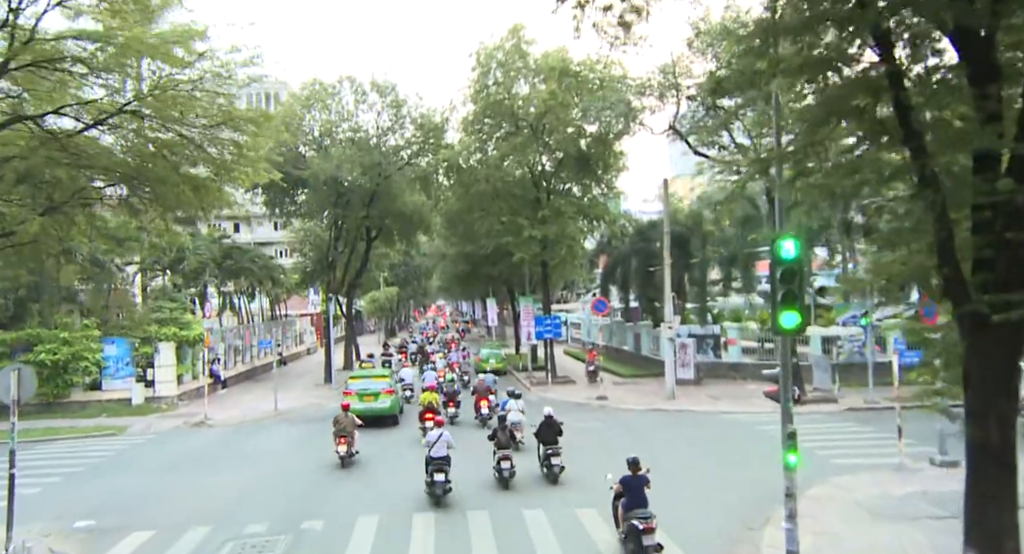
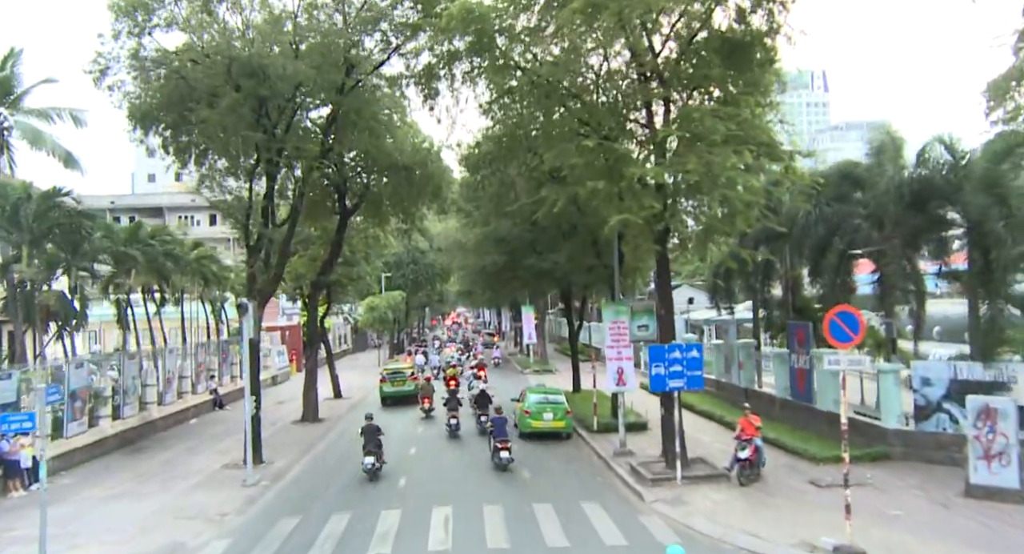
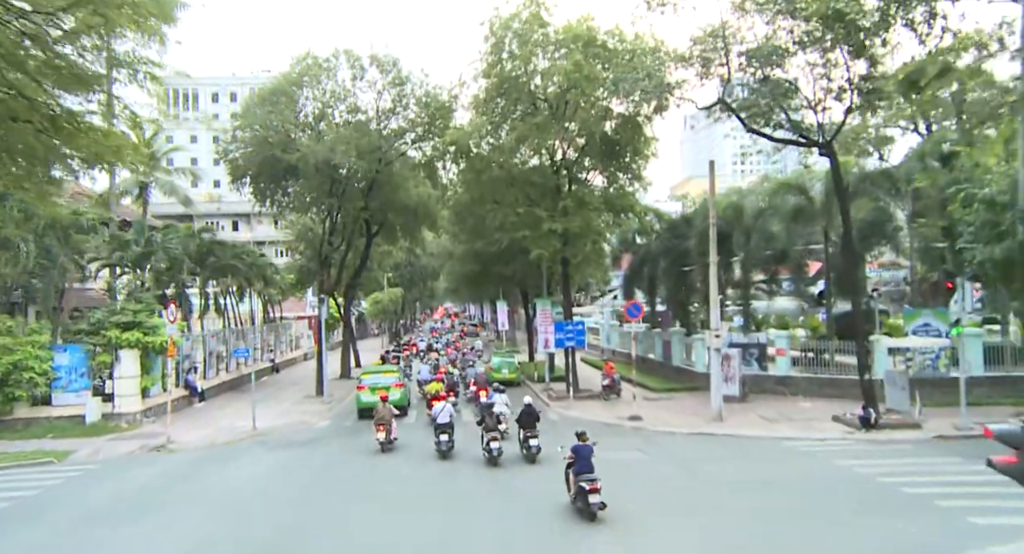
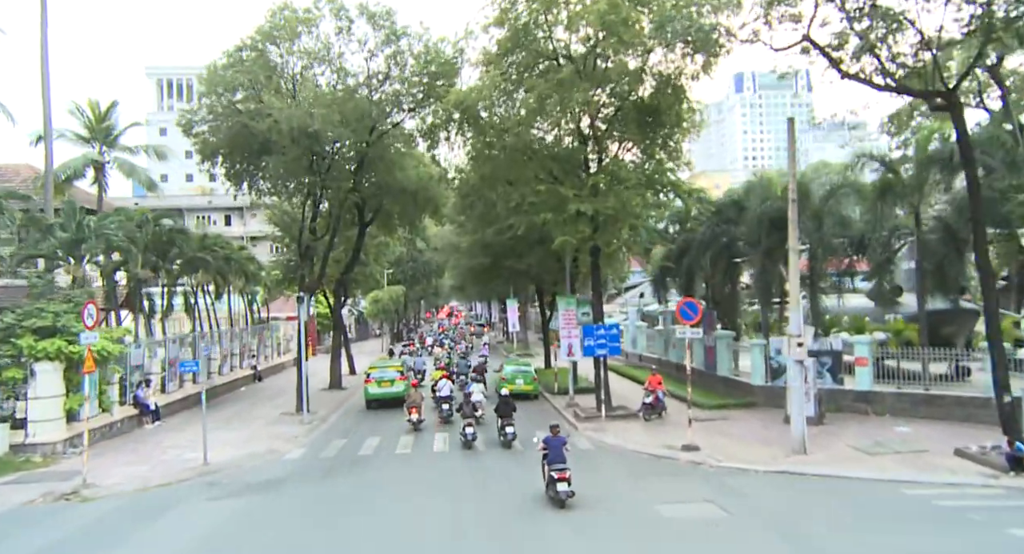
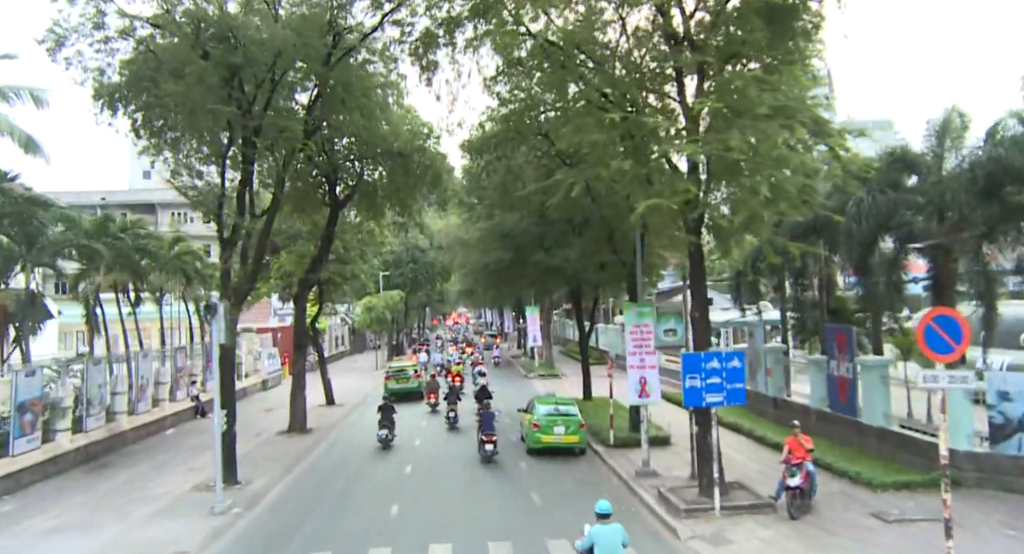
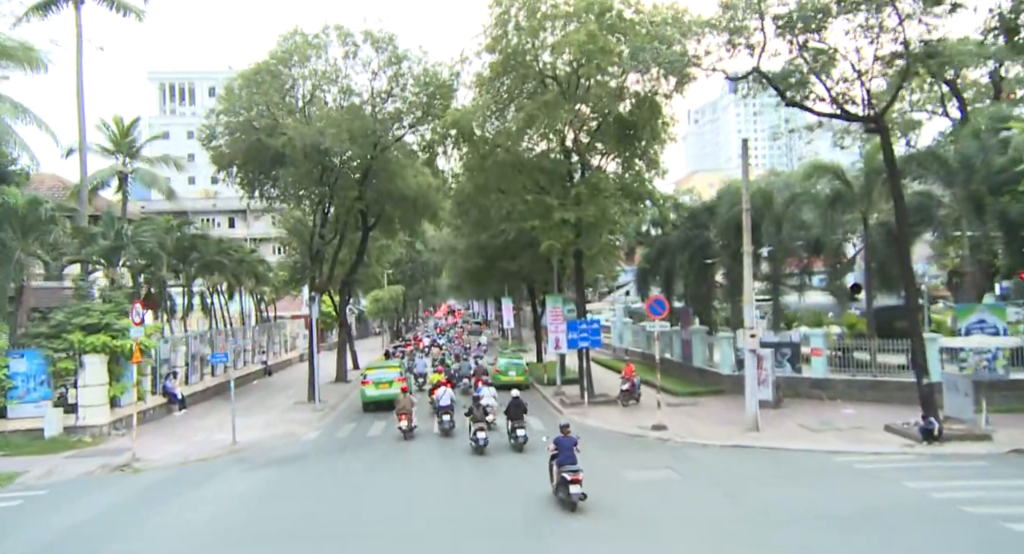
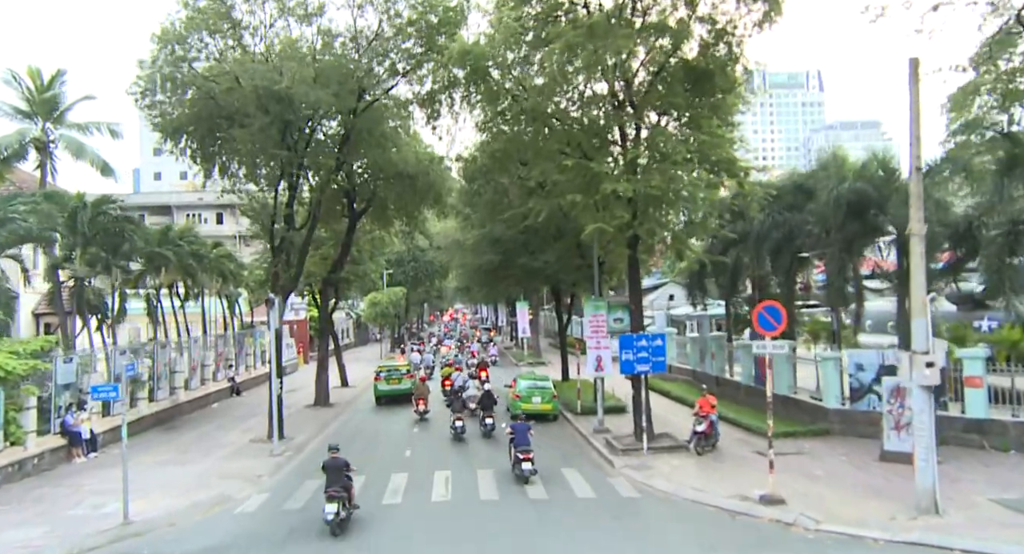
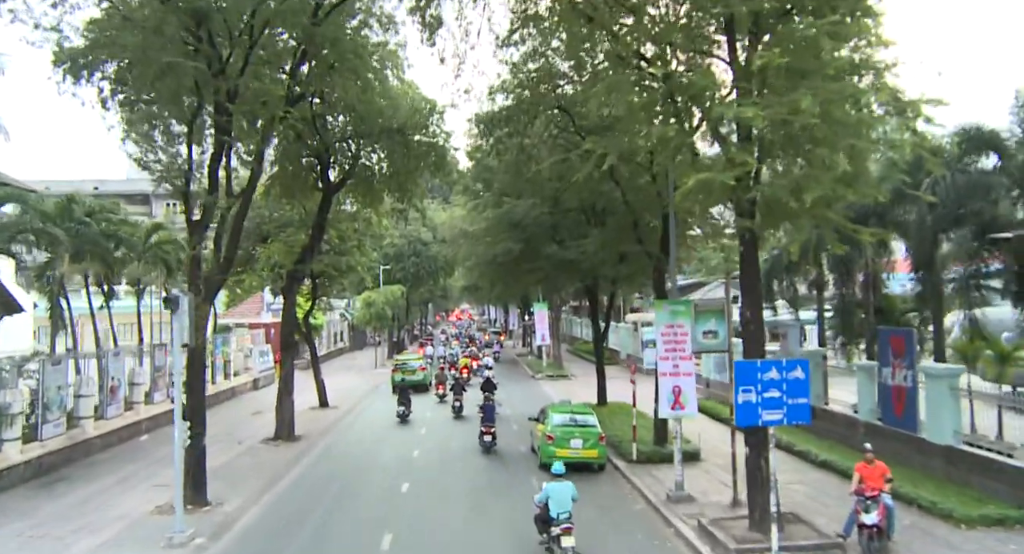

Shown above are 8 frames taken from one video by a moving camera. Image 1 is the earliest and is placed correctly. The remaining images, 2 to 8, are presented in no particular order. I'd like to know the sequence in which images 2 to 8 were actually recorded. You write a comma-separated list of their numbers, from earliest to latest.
3, 6, 4, 7, 2, 5, 8
